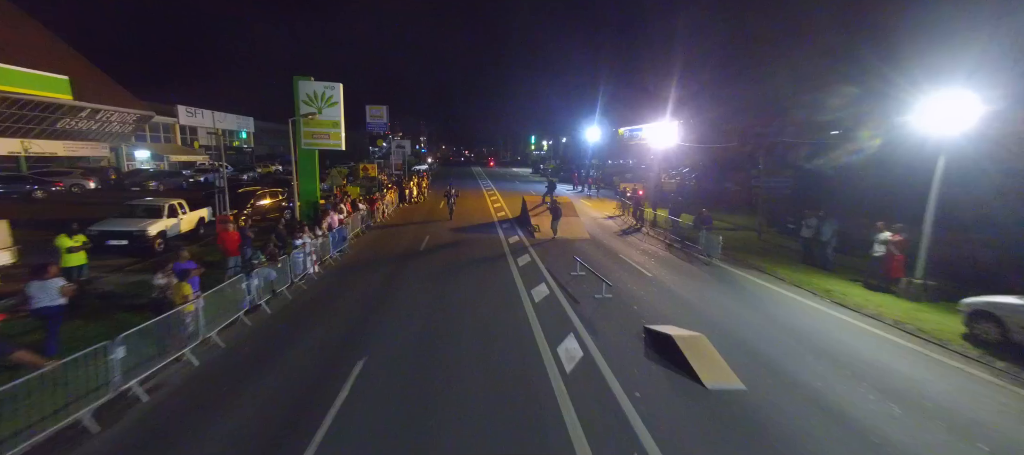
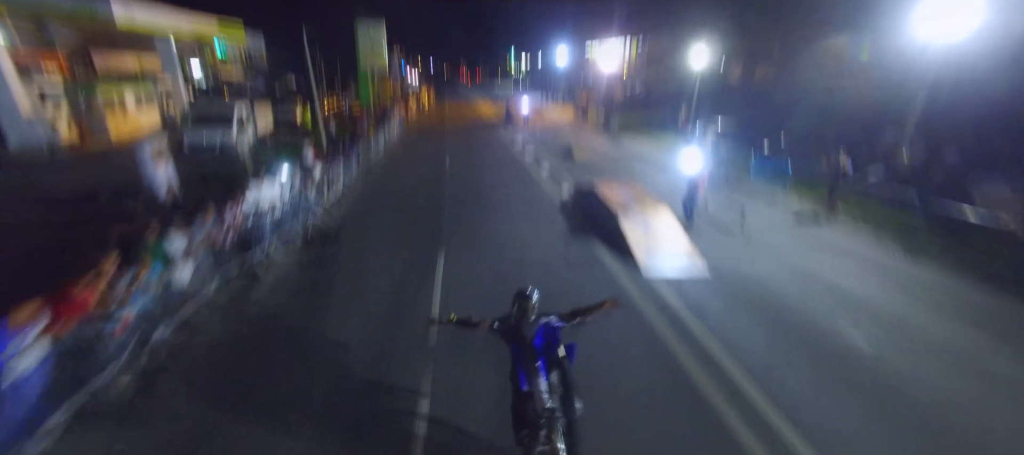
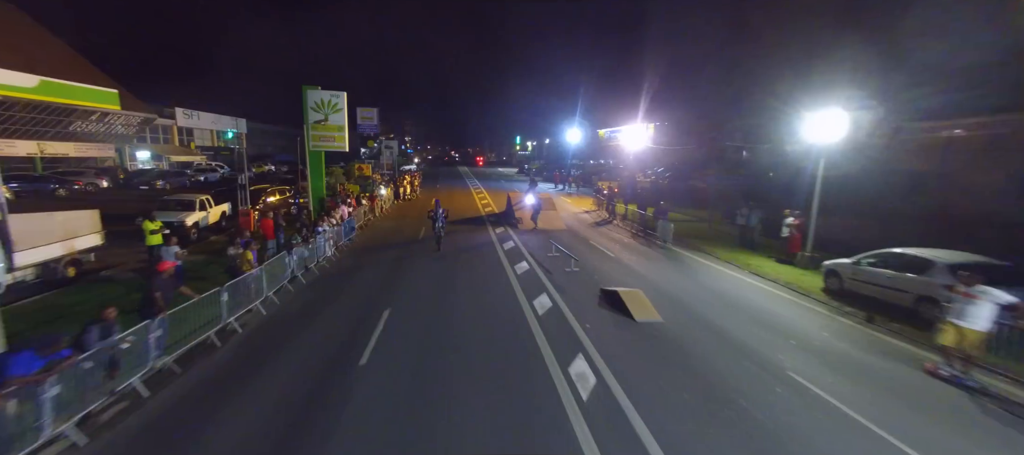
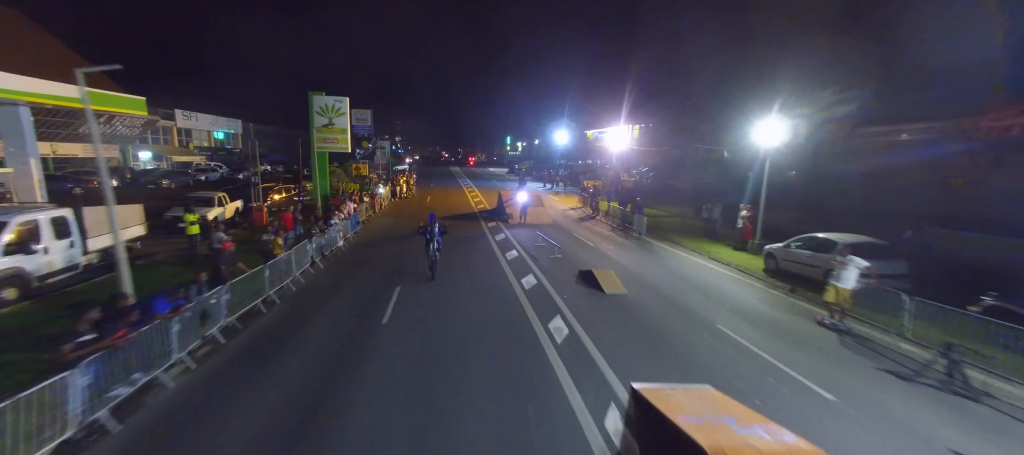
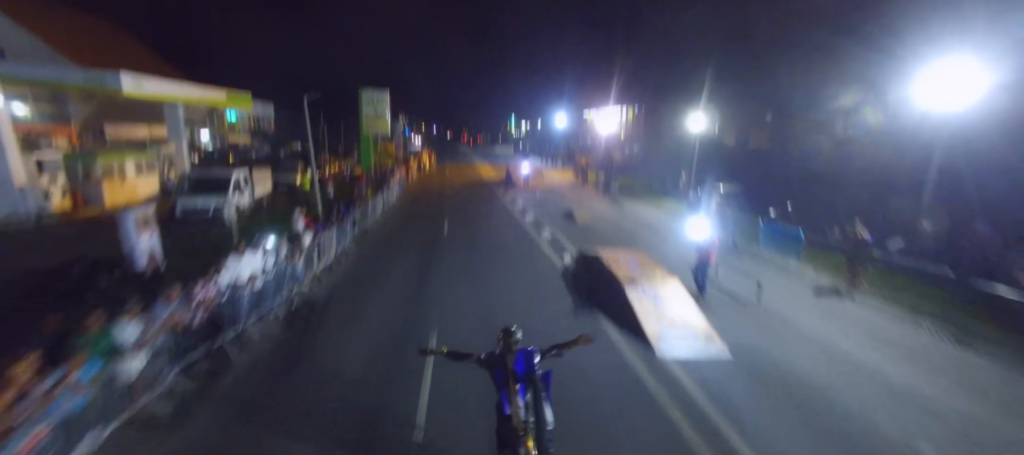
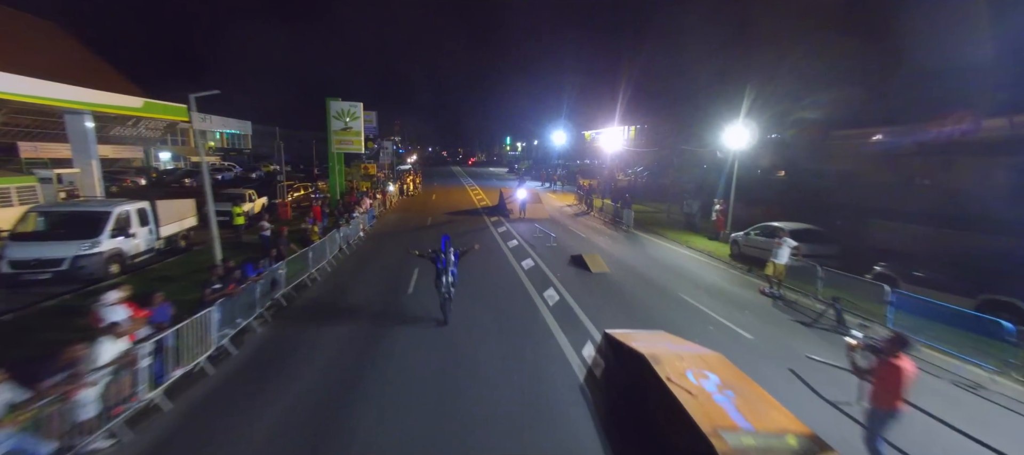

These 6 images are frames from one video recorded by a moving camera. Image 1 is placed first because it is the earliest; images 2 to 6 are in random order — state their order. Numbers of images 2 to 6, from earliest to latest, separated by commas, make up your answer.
3, 4, 6, 5, 2
